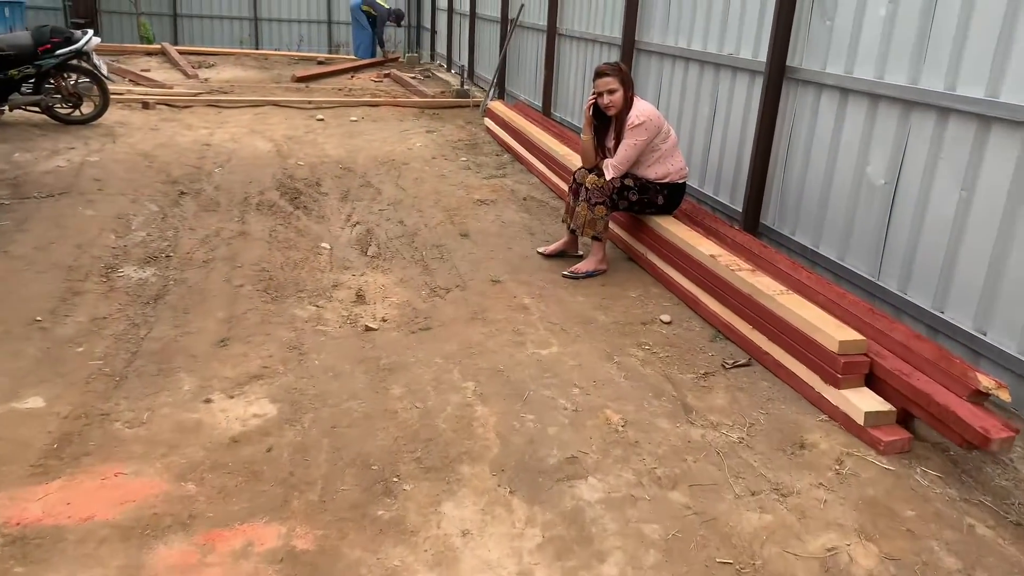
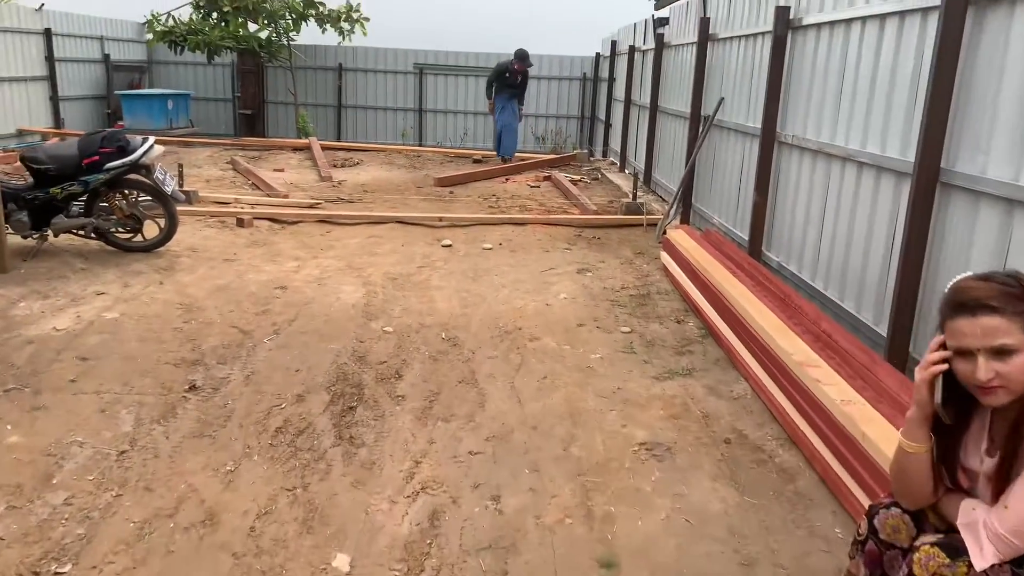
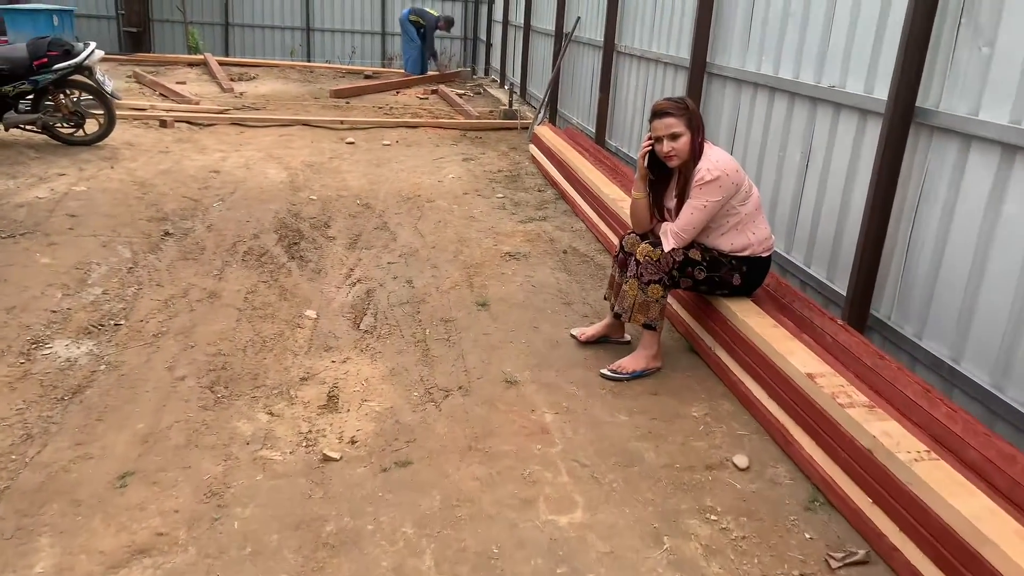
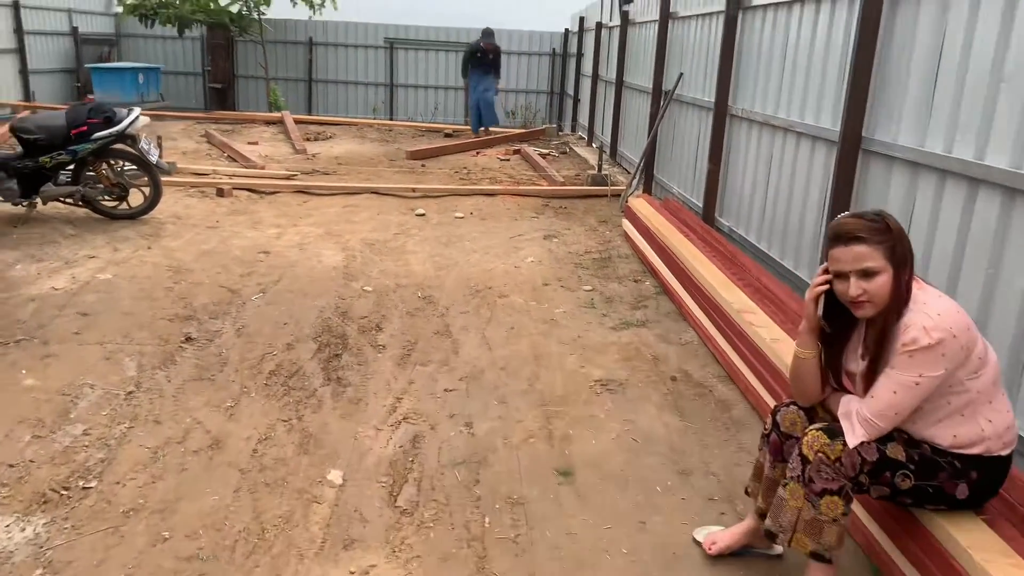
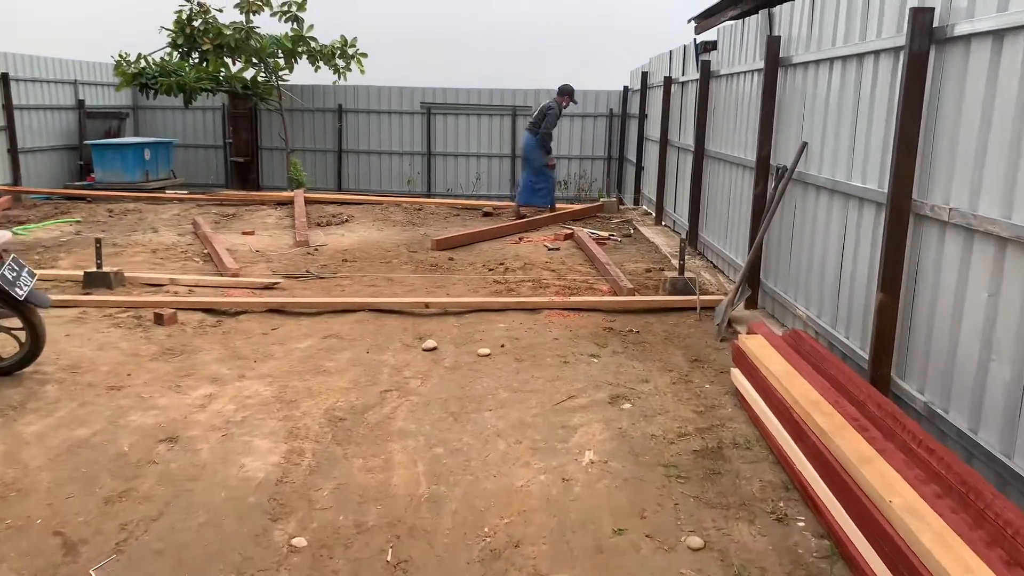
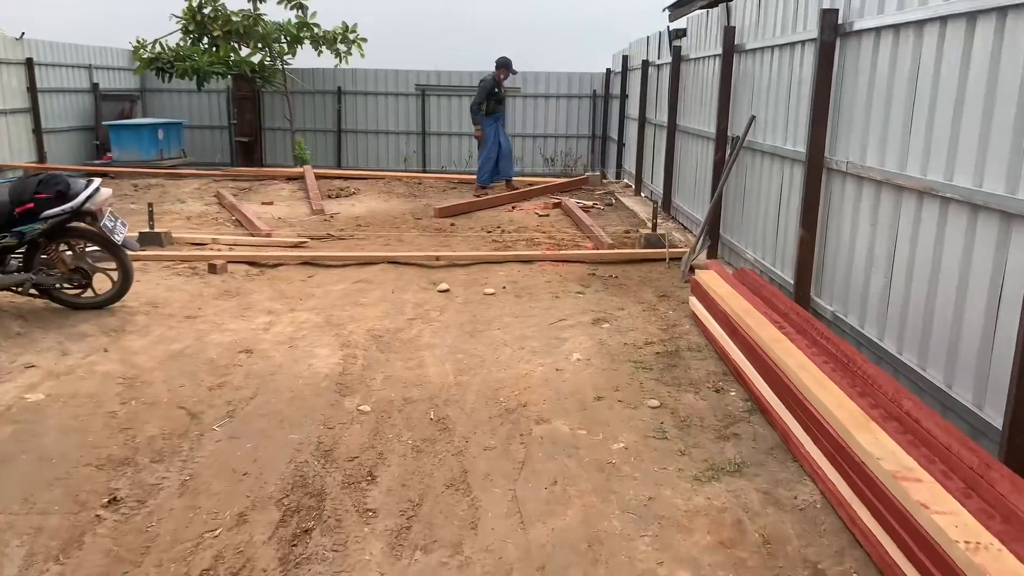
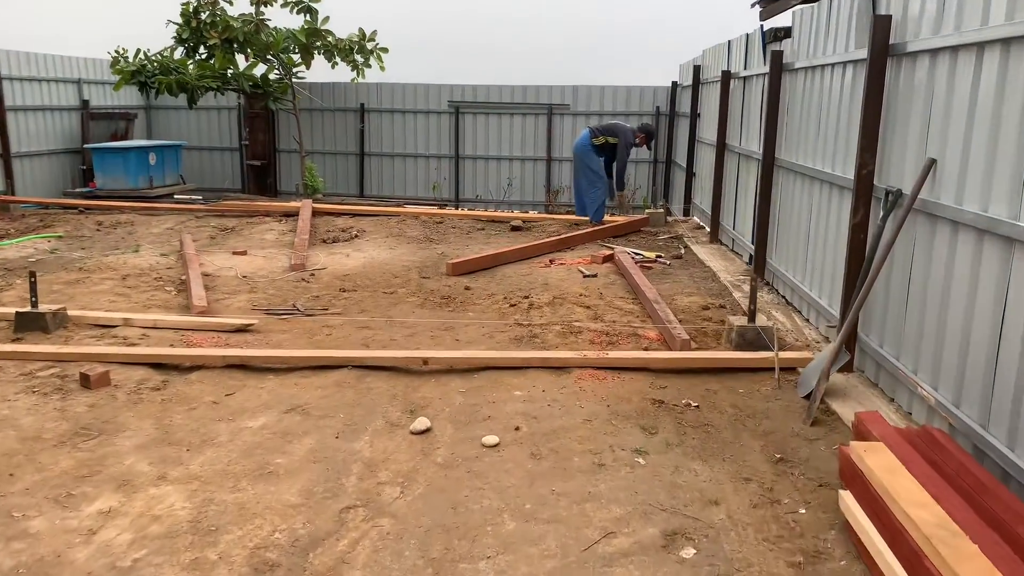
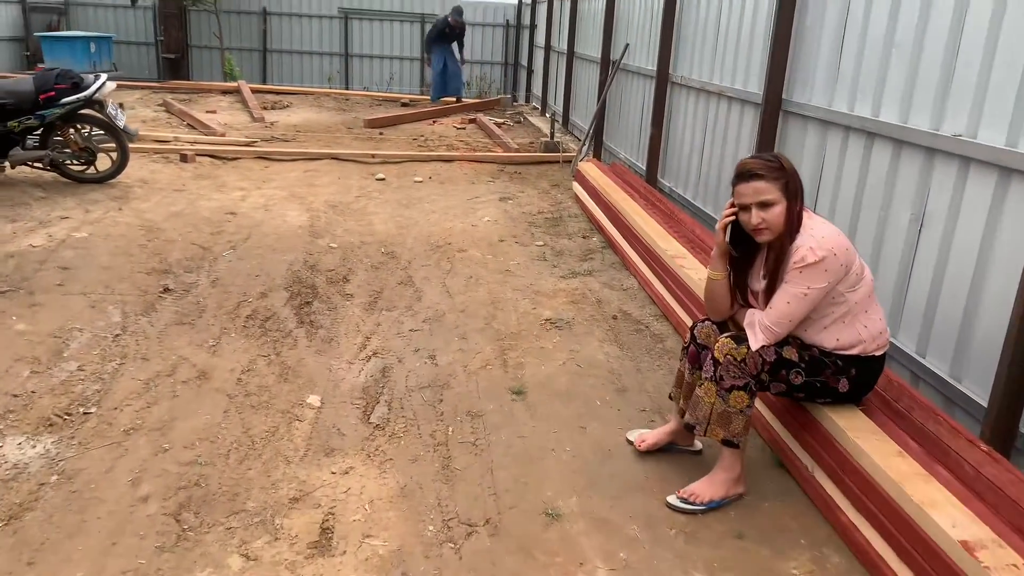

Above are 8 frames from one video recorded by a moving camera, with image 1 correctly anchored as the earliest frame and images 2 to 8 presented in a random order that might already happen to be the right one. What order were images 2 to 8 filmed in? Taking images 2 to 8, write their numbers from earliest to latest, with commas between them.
3, 8, 4, 2, 6, 5, 7
